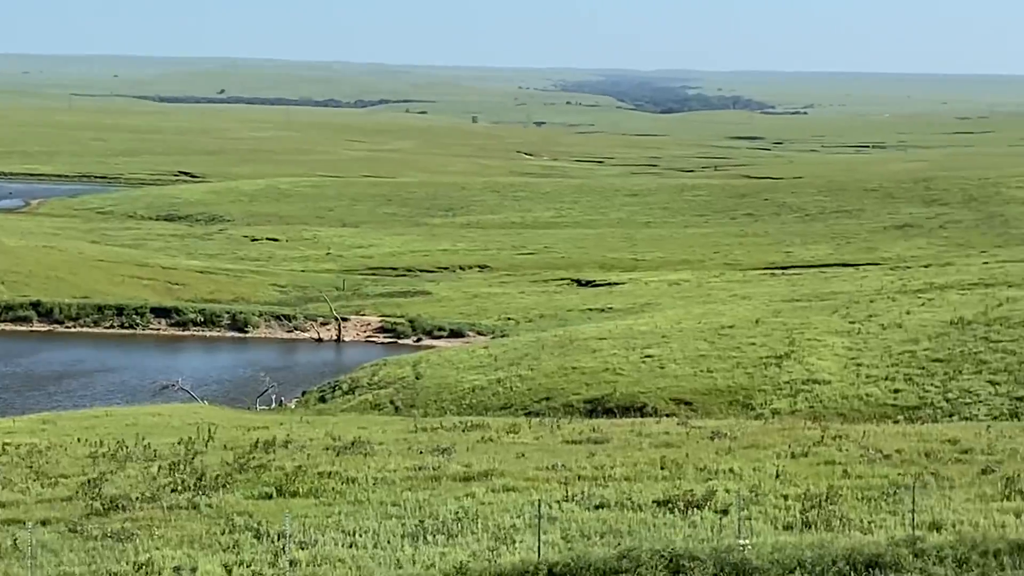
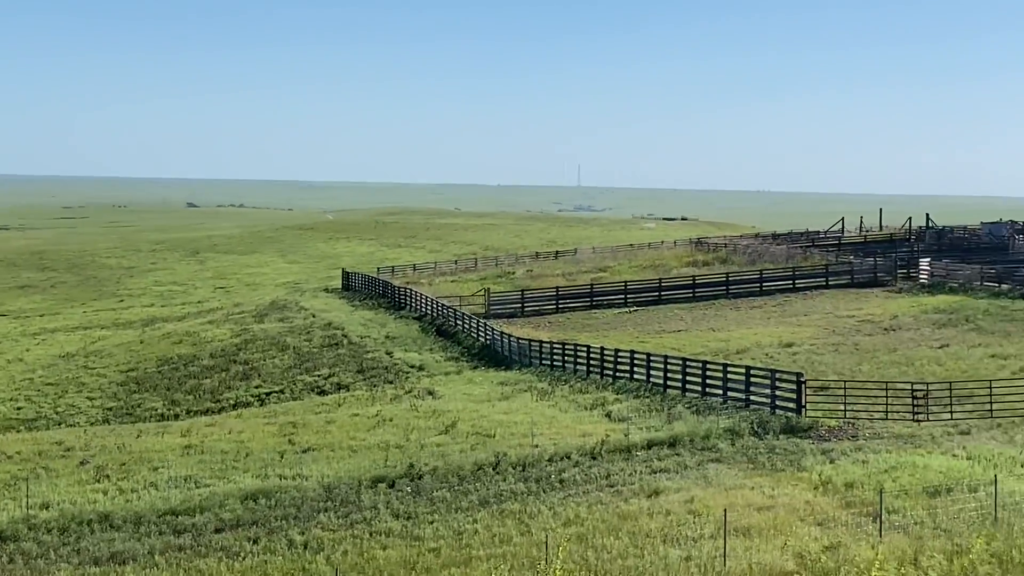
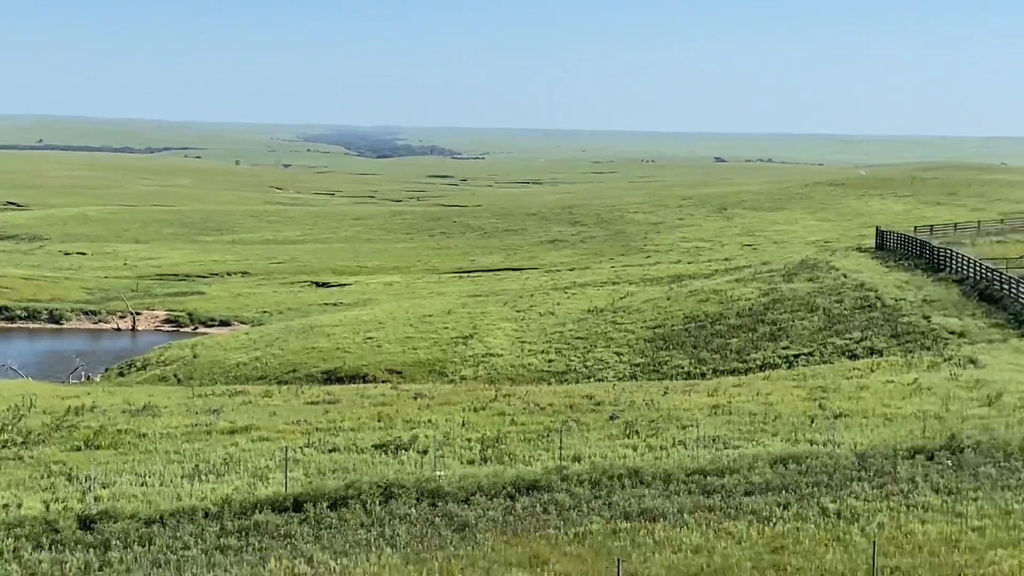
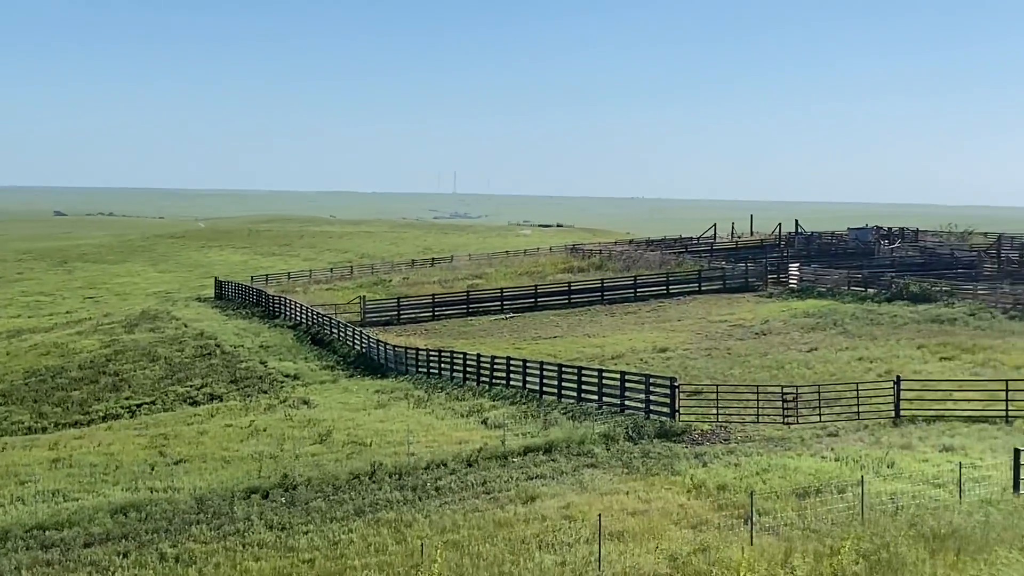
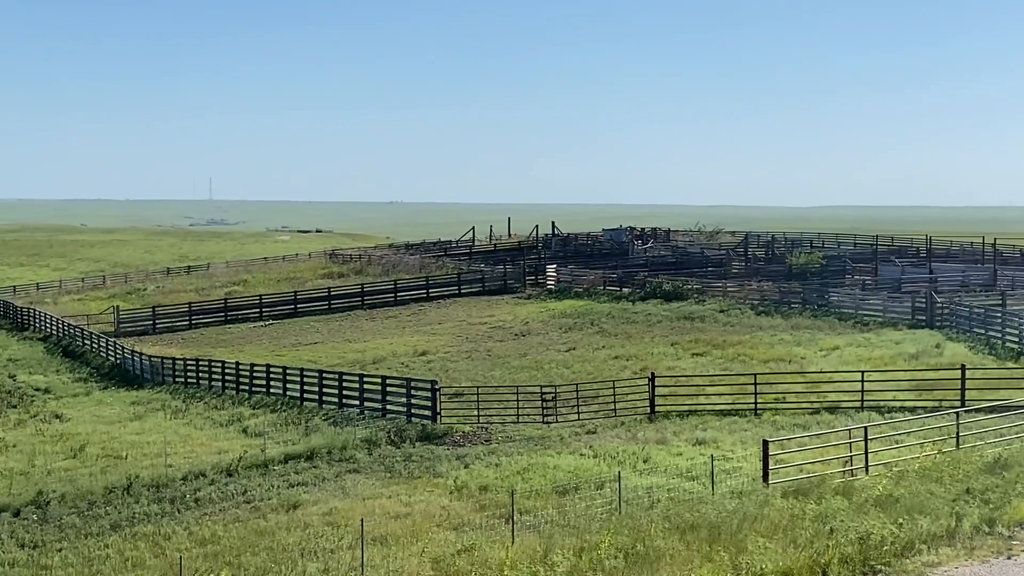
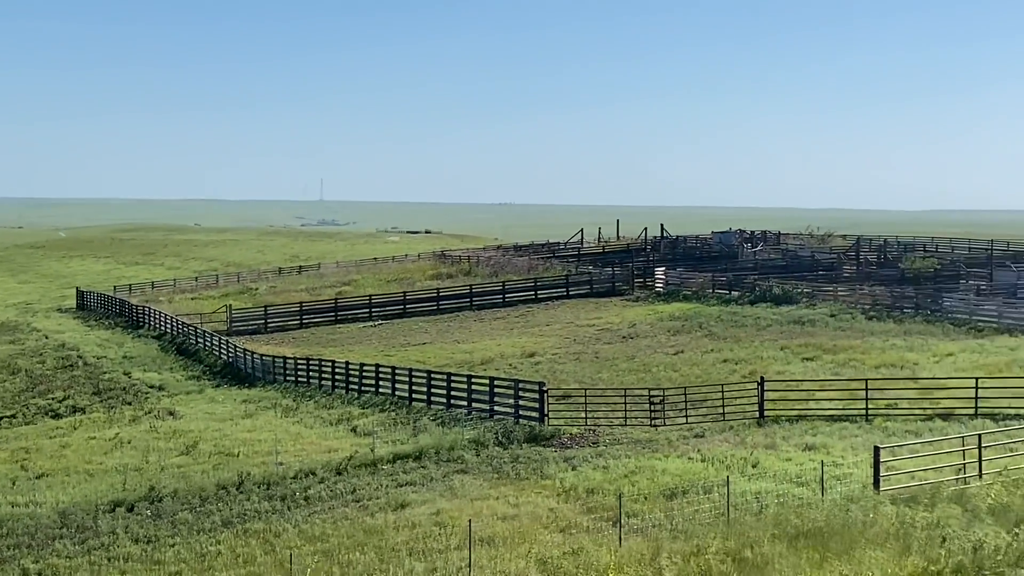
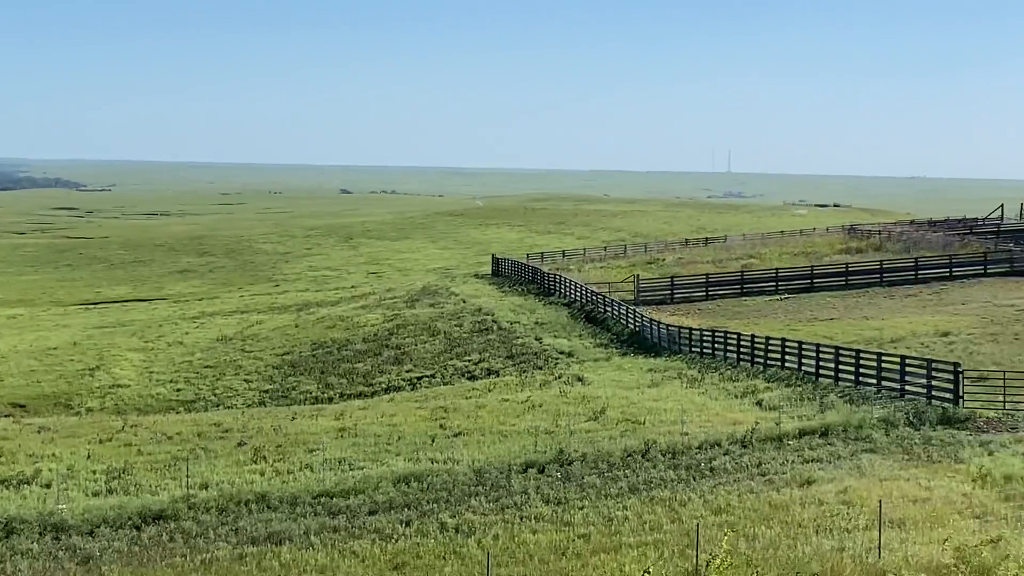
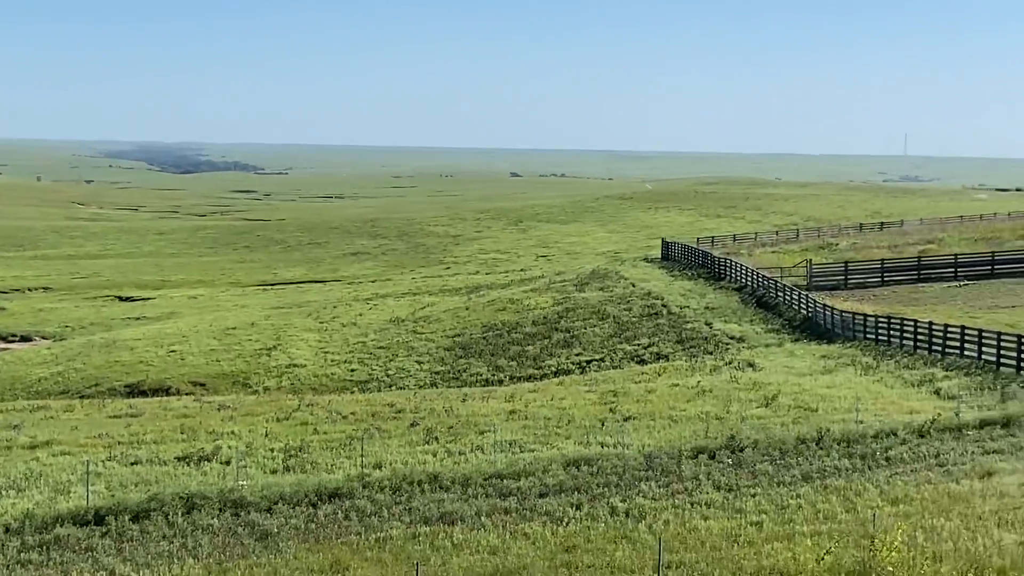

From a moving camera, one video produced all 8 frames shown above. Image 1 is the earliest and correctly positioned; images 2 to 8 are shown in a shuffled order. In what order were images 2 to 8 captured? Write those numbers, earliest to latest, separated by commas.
3, 8, 7, 2, 4, 6, 5
